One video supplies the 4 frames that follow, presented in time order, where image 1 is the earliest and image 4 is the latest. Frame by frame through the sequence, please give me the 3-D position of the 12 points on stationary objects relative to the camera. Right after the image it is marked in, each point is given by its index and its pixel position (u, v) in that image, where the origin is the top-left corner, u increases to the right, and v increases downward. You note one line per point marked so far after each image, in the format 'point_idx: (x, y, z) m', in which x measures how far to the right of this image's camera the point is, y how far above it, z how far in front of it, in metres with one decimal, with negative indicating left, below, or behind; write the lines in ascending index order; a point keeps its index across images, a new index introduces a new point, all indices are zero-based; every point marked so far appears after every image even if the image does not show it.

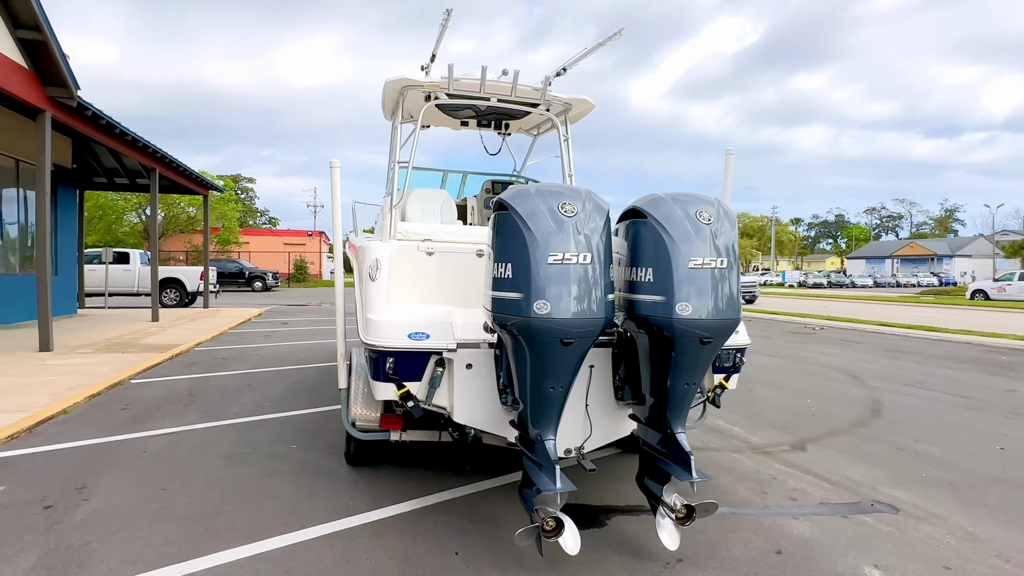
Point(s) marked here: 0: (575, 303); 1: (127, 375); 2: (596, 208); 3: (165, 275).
0: (+0.2, -0.1, +2.5) m
1: (-4.5, -1.0, +6.9) m
2: (+0.3, +0.4, +2.7) m
3: (-10.4, +0.4, +17.7) m
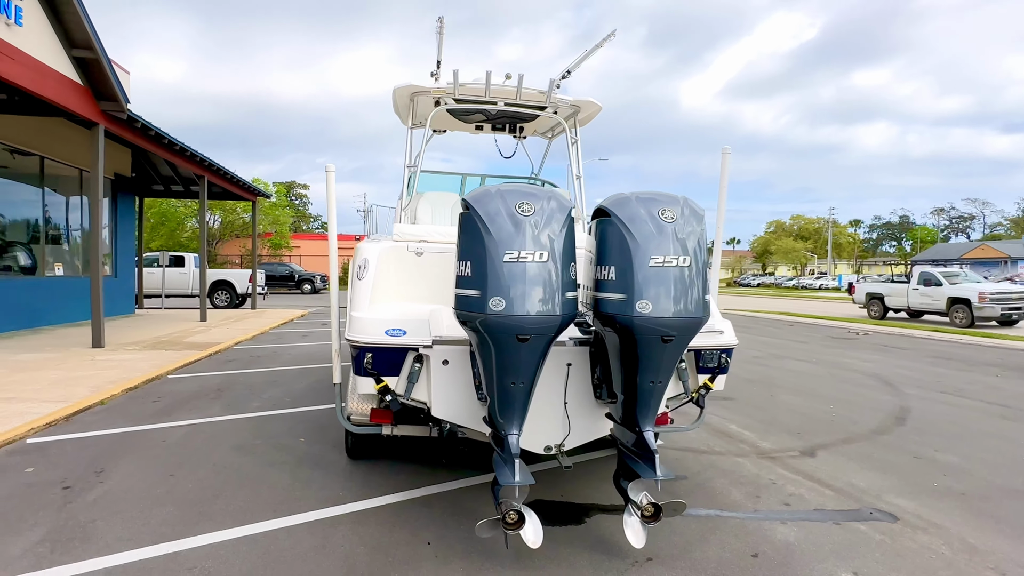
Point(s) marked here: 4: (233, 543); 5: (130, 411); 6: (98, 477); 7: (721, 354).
0: (+0.1, -0.1, +2.6) m
1: (-4.3, -1.0, +7.3) m
2: (+0.2, +0.4, +2.8) m
3: (-9.3, +0.3, +18.6) m
4: (-1.4, -1.3, +3.0) m
5: (-3.6, -1.2, +5.6) m
6: (-2.7, -1.2, +3.8) m
7: (+1.3, -0.4, +3.6) m
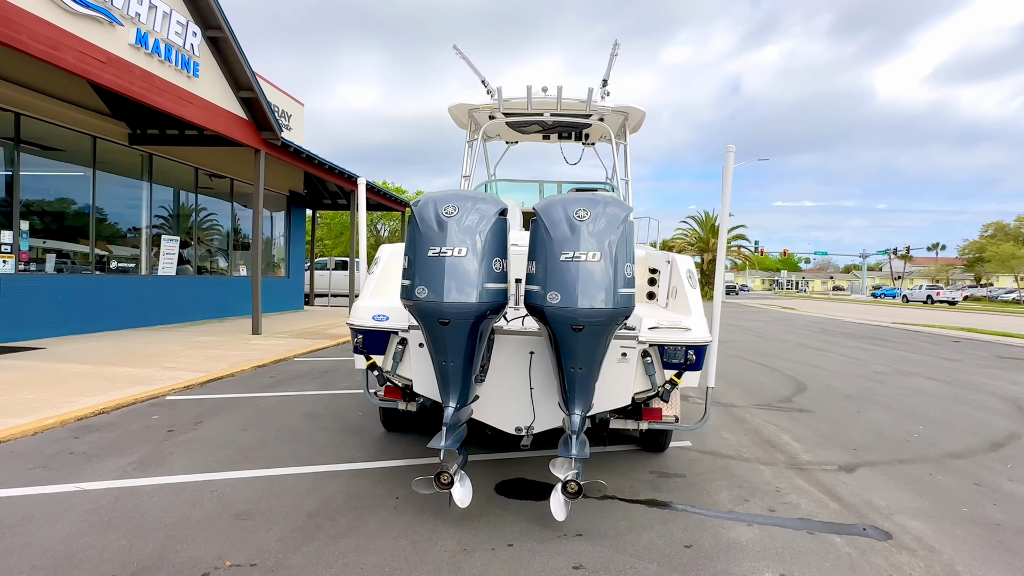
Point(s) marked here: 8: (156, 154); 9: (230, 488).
0: (-0.3, 0.0, +3.0) m
1: (-3.3, -1.0, +8.8) m
2: (-0.2, +0.4, +3.1) m
3: (-5.0, +0.3, +21.0) m
4: (-1.7, -1.2, +3.8) m
5: (-3.1, -1.1, +6.9) m
6: (-2.7, -1.1, +4.9) m
7: (+1.1, -0.4, +3.6) m
8: (-7.1, +2.7, +11.7) m
9: (-1.7, -1.2, +3.6) m
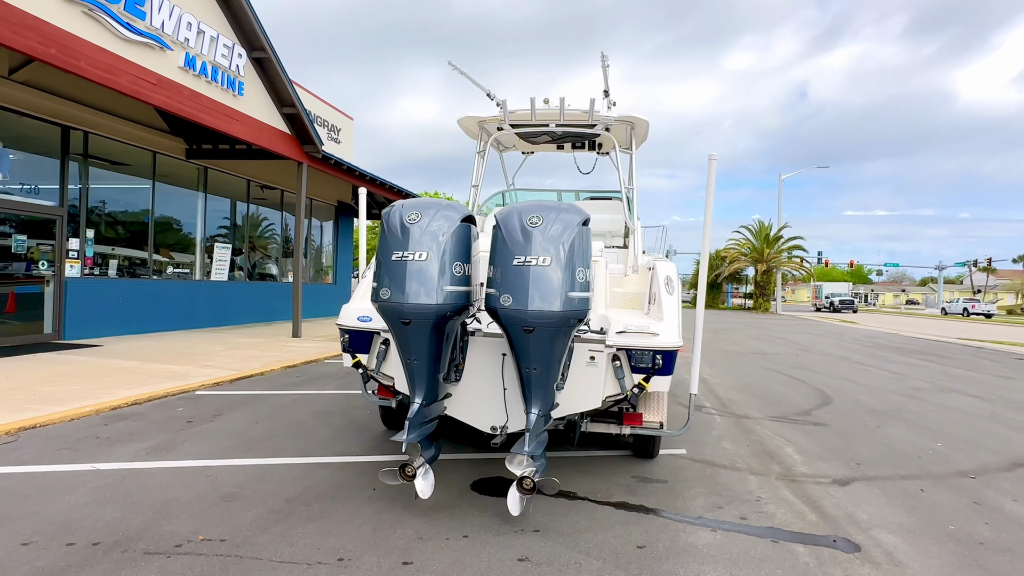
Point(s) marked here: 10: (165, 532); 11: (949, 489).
0: (-0.6, 0.0, +3.2) m
1: (-3.0, -1.1, +9.2) m
2: (-0.4, +0.4, +3.3) m
3: (-3.5, 0.0, +21.6) m
4: (-1.8, -1.2, +4.1) m
5: (-2.9, -1.2, +7.3) m
6: (-2.7, -1.2, +5.3) m
7: (+0.9, -0.4, +3.7) m
8: (-6.4, +2.6, +12.6) m
9: (-1.9, -1.2, +3.9) m
10: (-1.8, -1.3, +3.0) m
11: (+3.2, -1.5, +4.3) m
